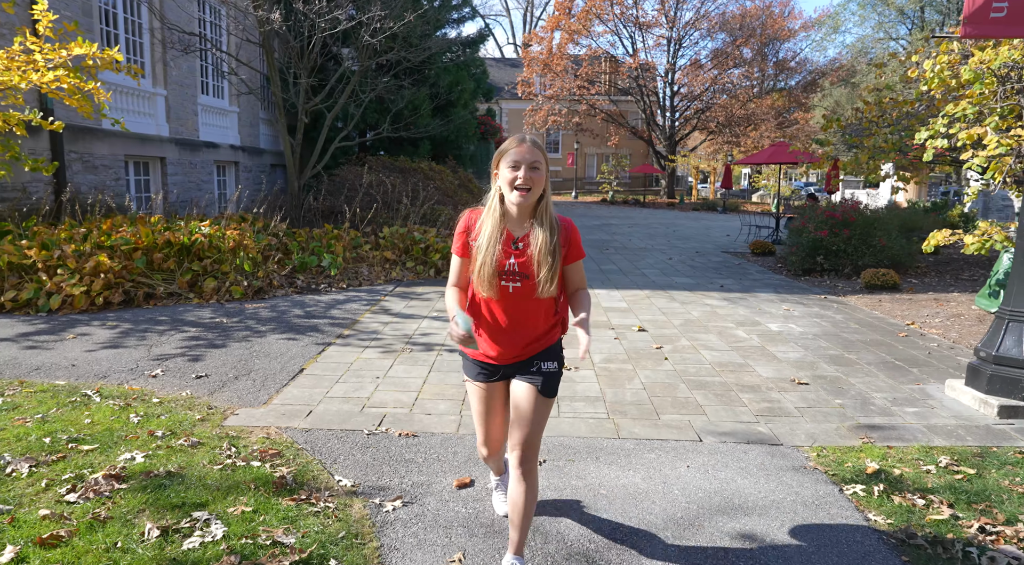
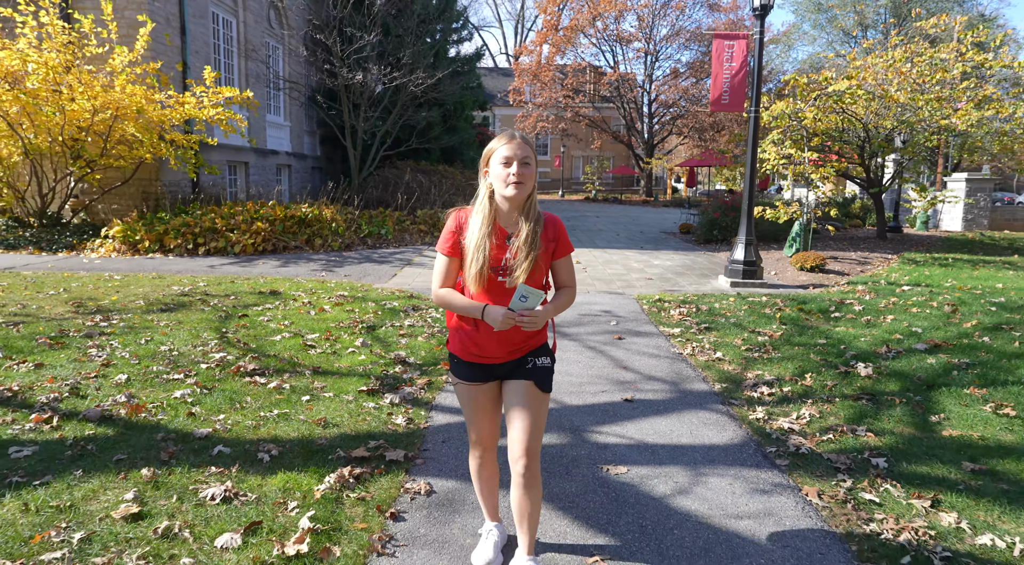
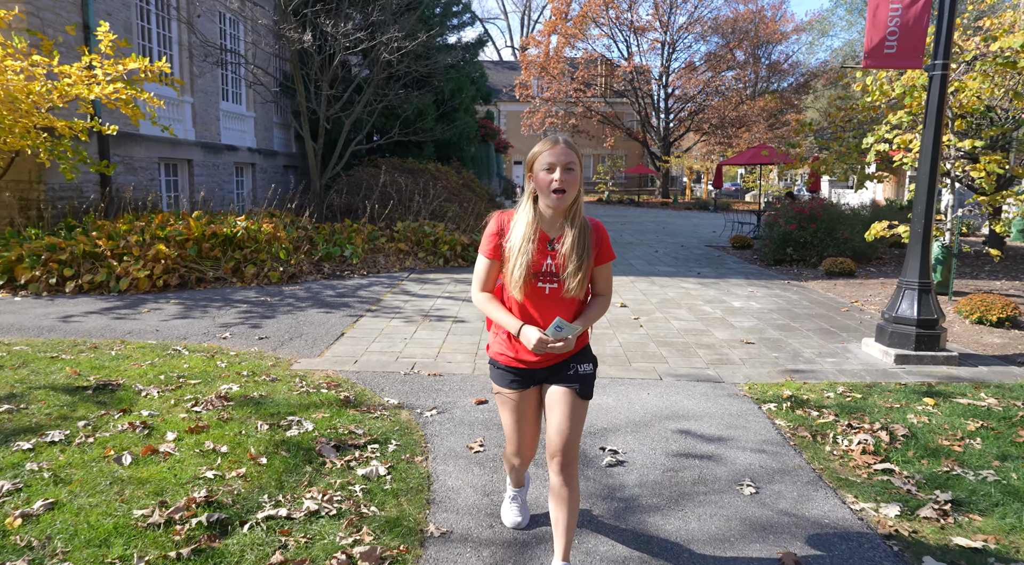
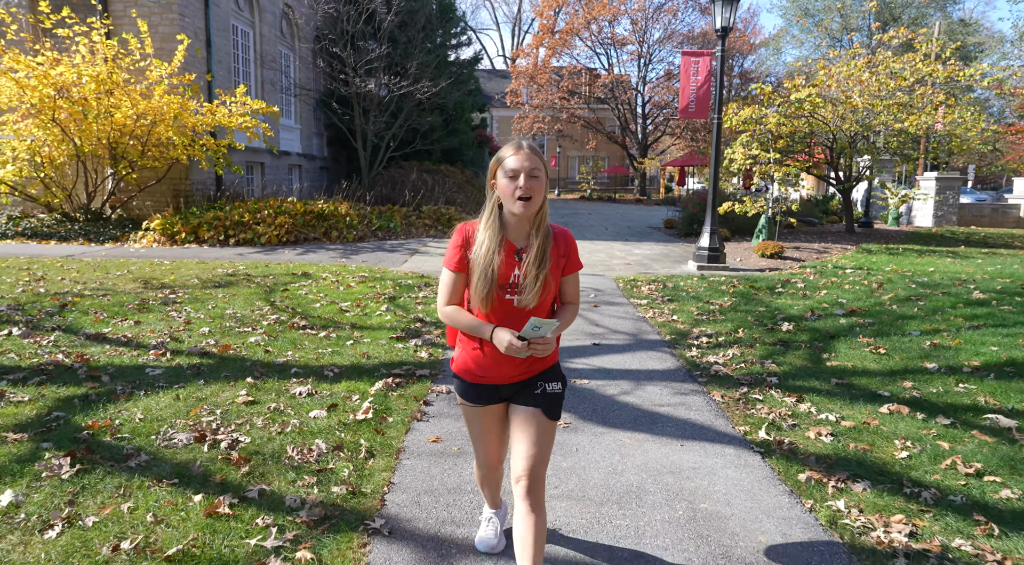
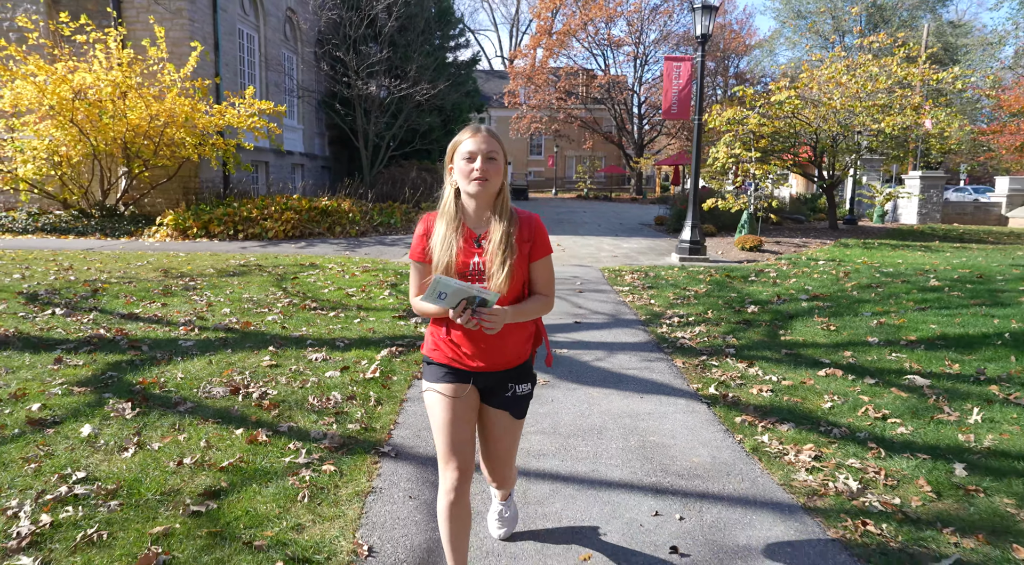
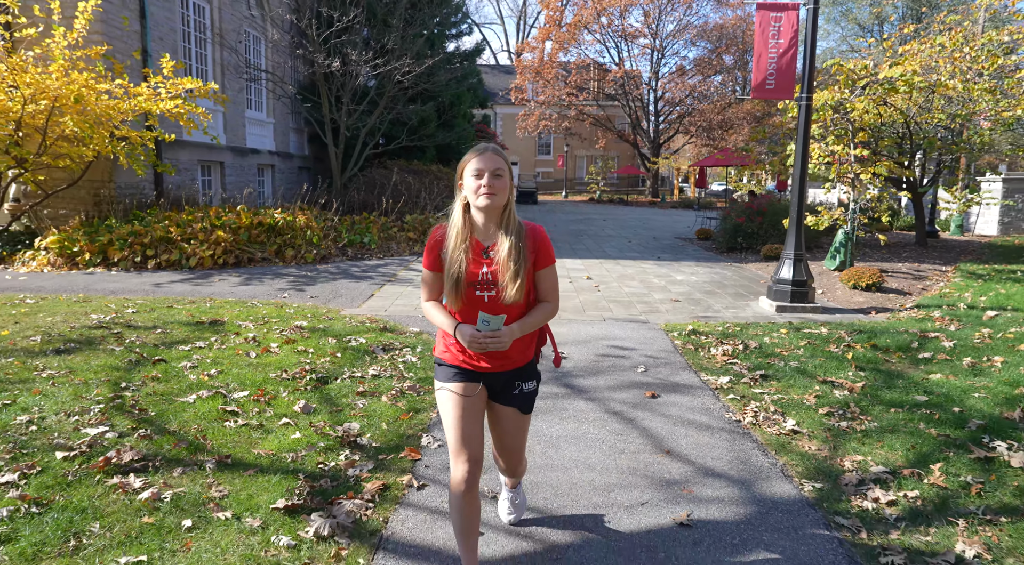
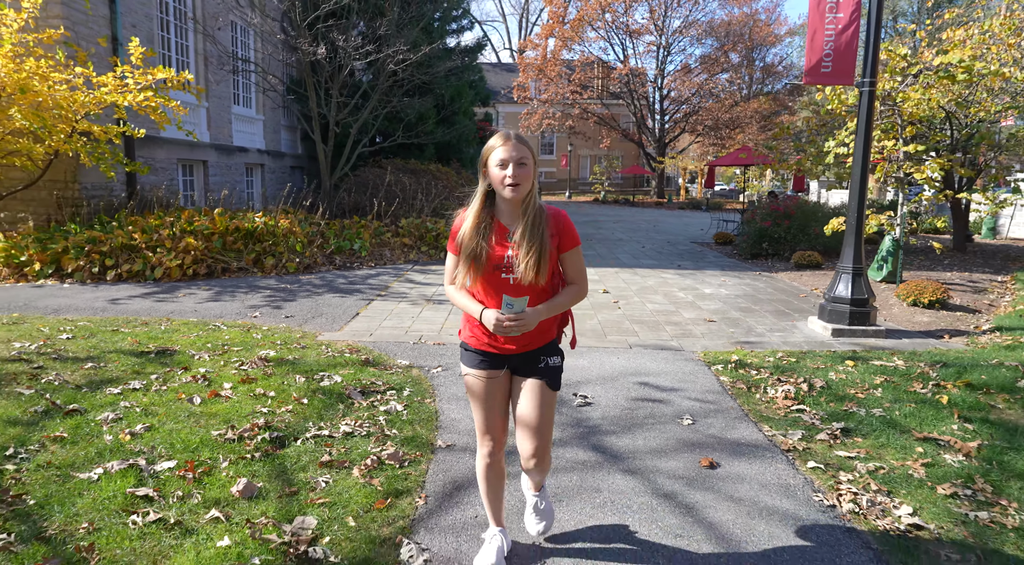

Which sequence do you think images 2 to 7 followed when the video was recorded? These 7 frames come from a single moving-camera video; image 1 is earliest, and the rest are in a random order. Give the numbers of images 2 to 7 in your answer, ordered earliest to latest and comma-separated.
3, 7, 6, 2, 4, 5
